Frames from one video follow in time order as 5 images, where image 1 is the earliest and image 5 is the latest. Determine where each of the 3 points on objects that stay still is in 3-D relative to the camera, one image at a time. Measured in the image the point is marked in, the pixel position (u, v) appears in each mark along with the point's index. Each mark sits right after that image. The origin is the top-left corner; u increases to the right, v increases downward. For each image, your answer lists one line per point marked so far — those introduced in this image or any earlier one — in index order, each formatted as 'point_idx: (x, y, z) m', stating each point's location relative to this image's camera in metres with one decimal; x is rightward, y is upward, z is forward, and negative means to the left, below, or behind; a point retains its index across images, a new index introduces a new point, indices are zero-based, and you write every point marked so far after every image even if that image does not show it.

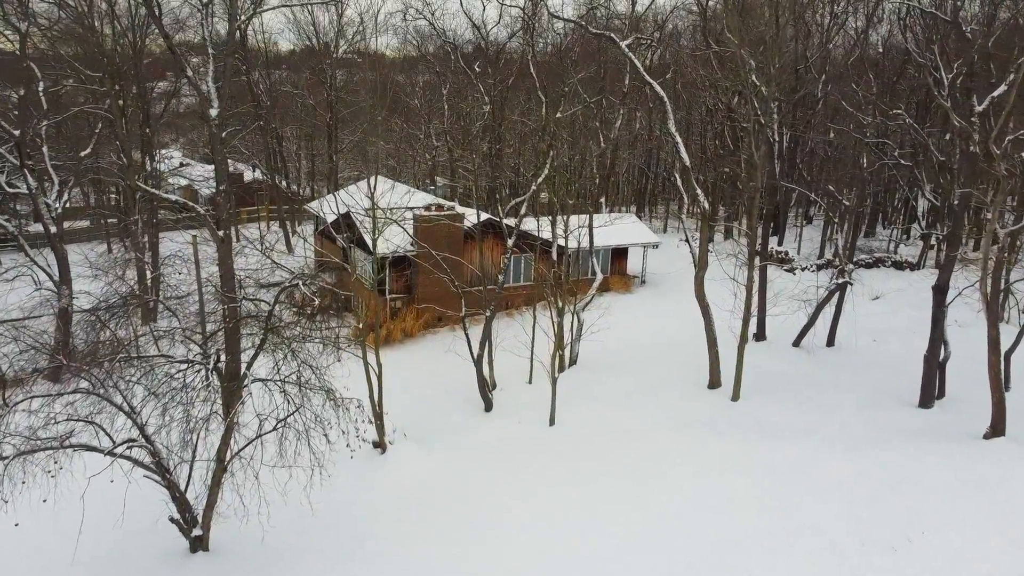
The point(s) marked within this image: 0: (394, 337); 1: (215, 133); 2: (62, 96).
0: (-2.5, -1.1, +17.0) m
1: (-4.8, +2.5, +12.9) m
2: (-10.5, +4.4, +18.5) m
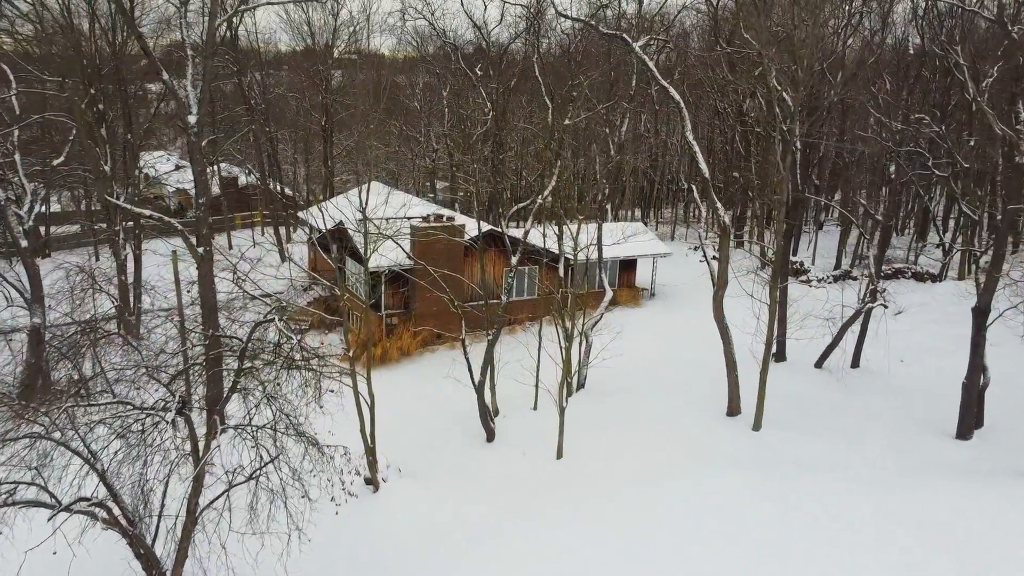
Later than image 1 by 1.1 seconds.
0: (-2.5, -1.4, +16.0) m
1: (-4.8, +2.2, +11.9) m
2: (-10.4, +4.1, +17.5) m
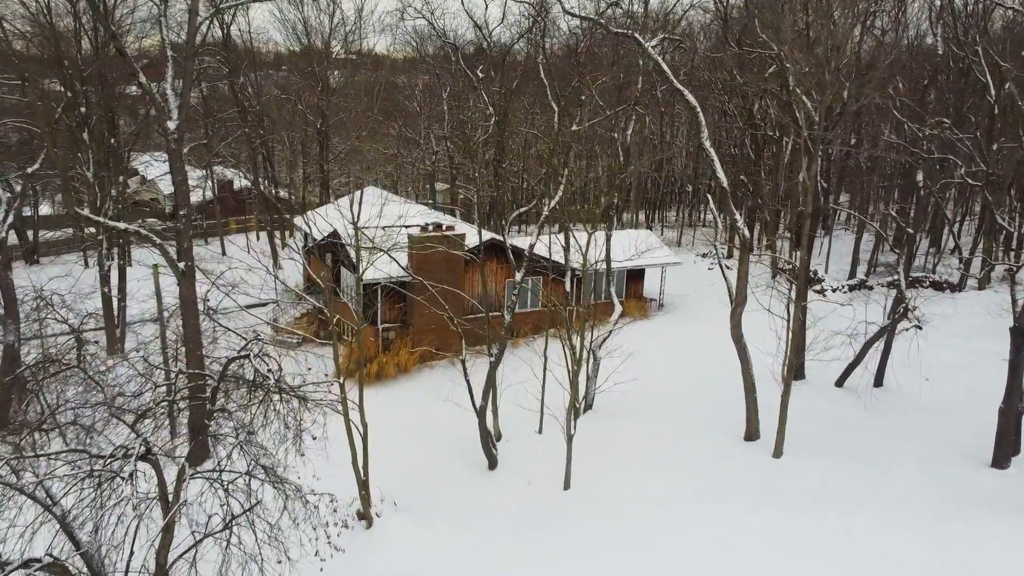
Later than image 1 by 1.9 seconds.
0: (-2.4, -1.7, +15.2) m
1: (-4.7, +1.9, +11.0) m
2: (-10.3, +3.9, +16.6) m
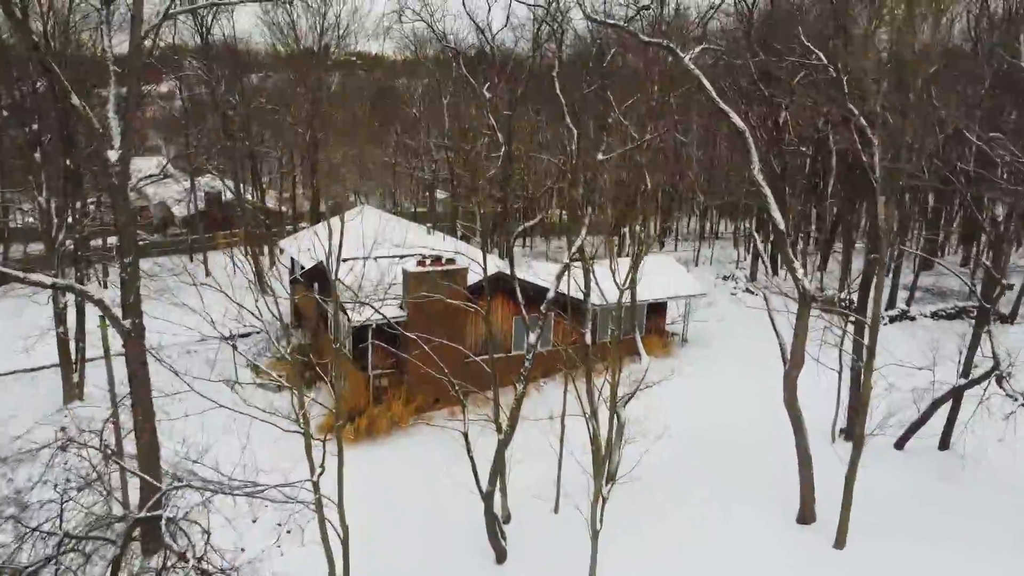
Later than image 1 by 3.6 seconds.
0: (-2.3, -2.4, +13.3) m
1: (-4.5, +1.2, +9.1) m
2: (-10.2, +3.1, +14.7) m
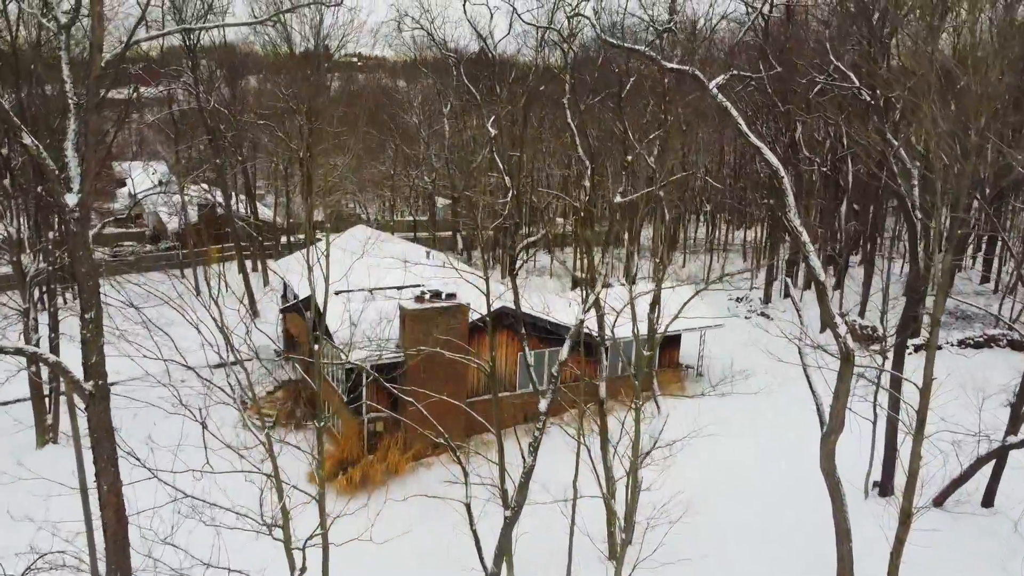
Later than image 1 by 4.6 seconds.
0: (-2.2, -3.0, +12.3) m
1: (-4.5, +0.6, +8.1) m
2: (-10.1, +2.5, +13.7) m
